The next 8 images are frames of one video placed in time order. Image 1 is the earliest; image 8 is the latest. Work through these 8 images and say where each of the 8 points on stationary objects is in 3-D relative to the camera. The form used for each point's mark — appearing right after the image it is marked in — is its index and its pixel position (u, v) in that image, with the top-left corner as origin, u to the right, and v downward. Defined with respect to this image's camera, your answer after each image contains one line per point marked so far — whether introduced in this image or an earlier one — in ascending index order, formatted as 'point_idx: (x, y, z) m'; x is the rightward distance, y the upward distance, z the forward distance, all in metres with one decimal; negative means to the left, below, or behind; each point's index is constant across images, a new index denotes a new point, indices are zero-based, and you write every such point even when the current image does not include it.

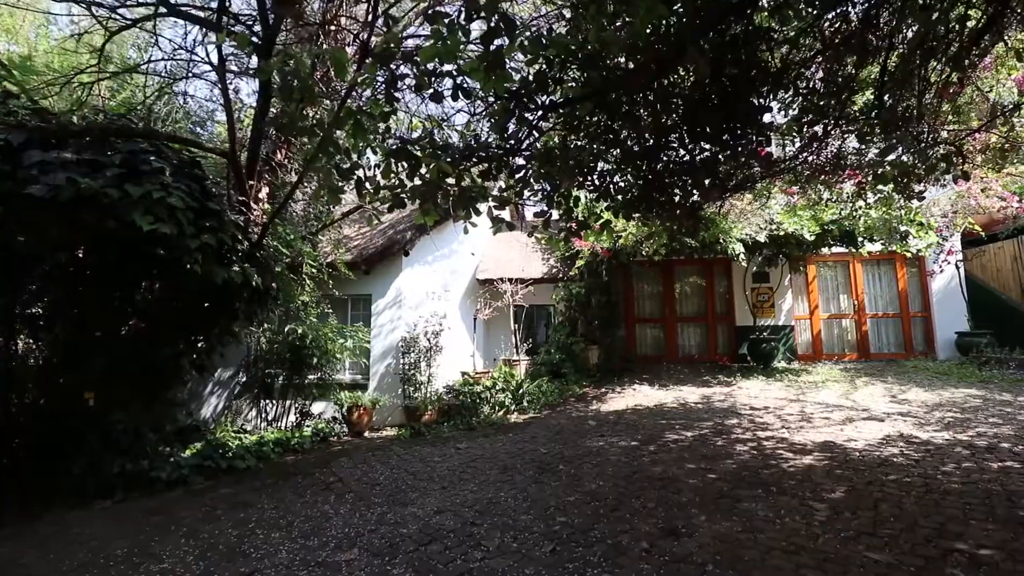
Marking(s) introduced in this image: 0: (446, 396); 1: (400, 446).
0: (-1.1, -1.9, +8.4) m
1: (-1.6, -2.3, +7.0) m
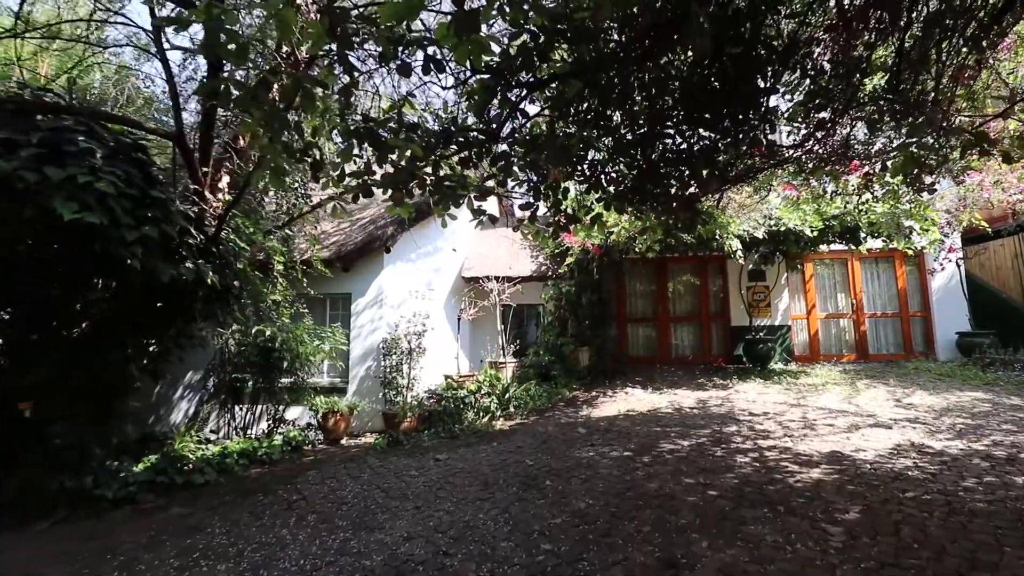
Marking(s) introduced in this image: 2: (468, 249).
0: (-1.4, -1.8, +7.9) m
1: (-1.8, -2.2, +6.5) m
2: (-1.1, +1.0, +12.1) m
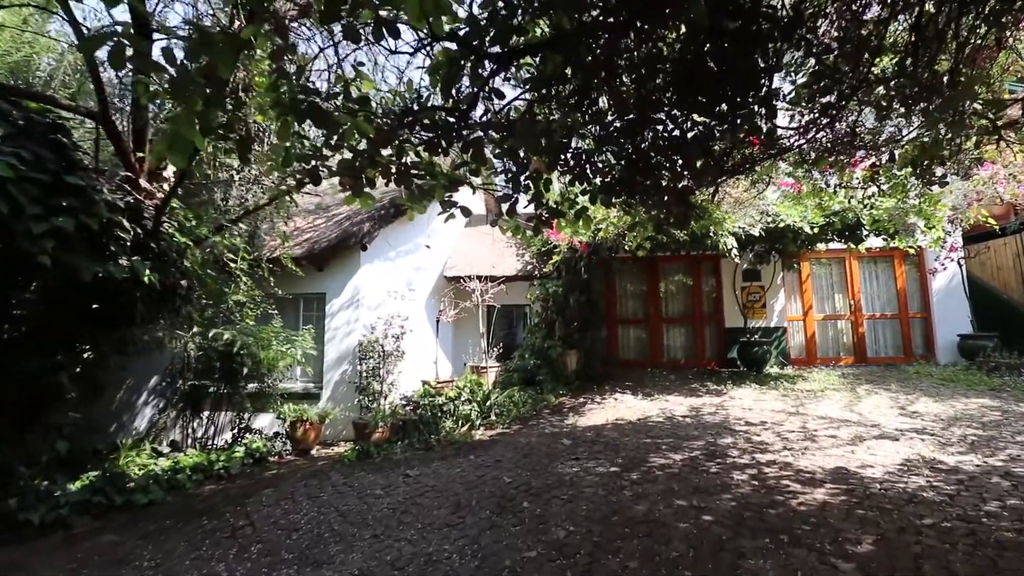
0: (-1.7, -1.8, +7.4) m
1: (-2.1, -2.2, +6.0) m
2: (-1.5, +1.0, +11.6) m
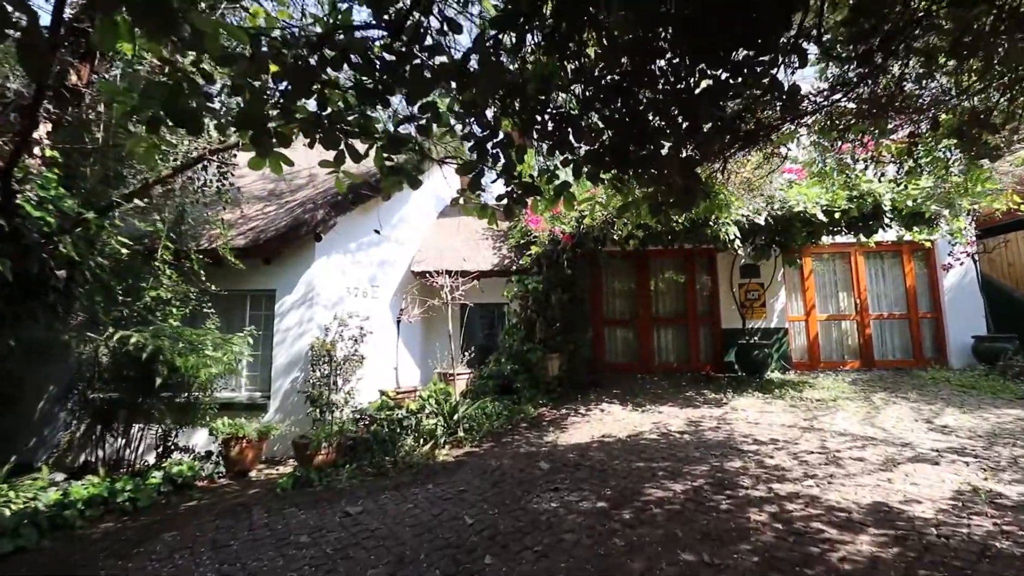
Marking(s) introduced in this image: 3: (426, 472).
0: (-2.0, -1.8, +6.3) m
1: (-2.5, -2.2, +4.9) m
2: (-1.9, +1.0, +10.5) m
3: (-1.0, -2.1, +5.6) m
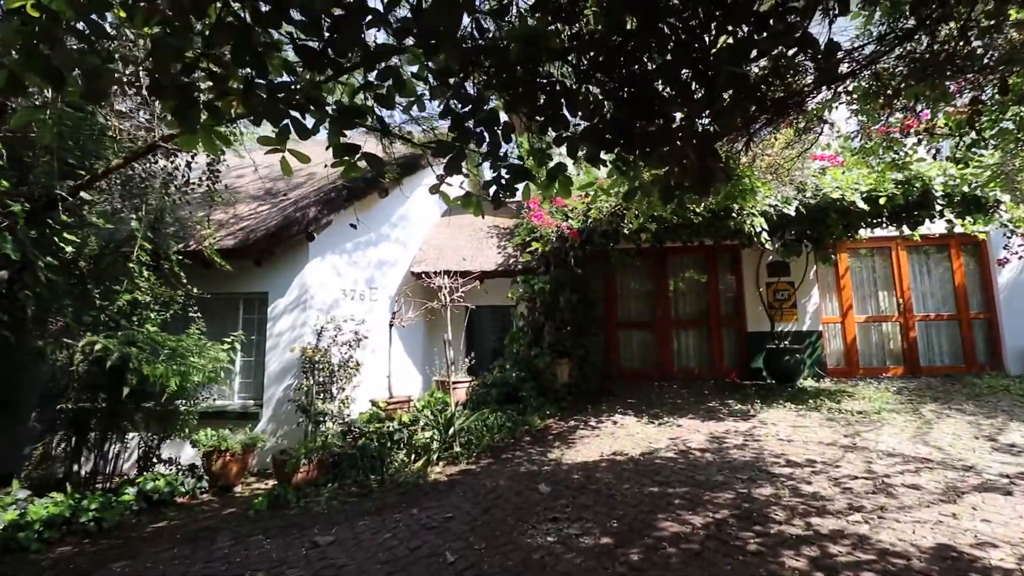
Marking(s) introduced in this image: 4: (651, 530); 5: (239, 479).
0: (-2.0, -1.8, +5.8) m
1: (-2.5, -2.2, +4.4) m
2: (-1.8, +1.0, +10.0) m
3: (-1.0, -2.1, +5.1) m
4: (+1.1, -1.9, +3.8) m
5: (-3.6, -2.5, +6.5) m
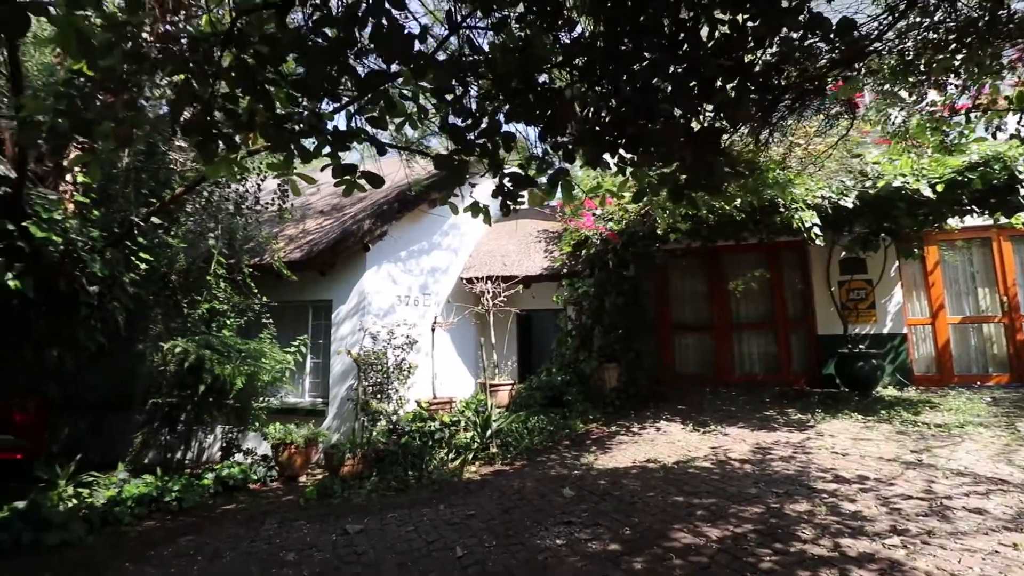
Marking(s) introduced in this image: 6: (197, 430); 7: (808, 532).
0: (-1.6, -1.9, +6.2) m
1: (-2.3, -2.3, +4.9) m
2: (-0.7, +0.9, +10.3) m
3: (-0.7, -2.2, +5.3) m
4: (+1.1, -1.9, +3.7) m
5: (-3.0, -2.6, +7.1) m
6: (-4.3, -2.0, +6.8) m
7: (+2.2, -1.8, +3.6) m
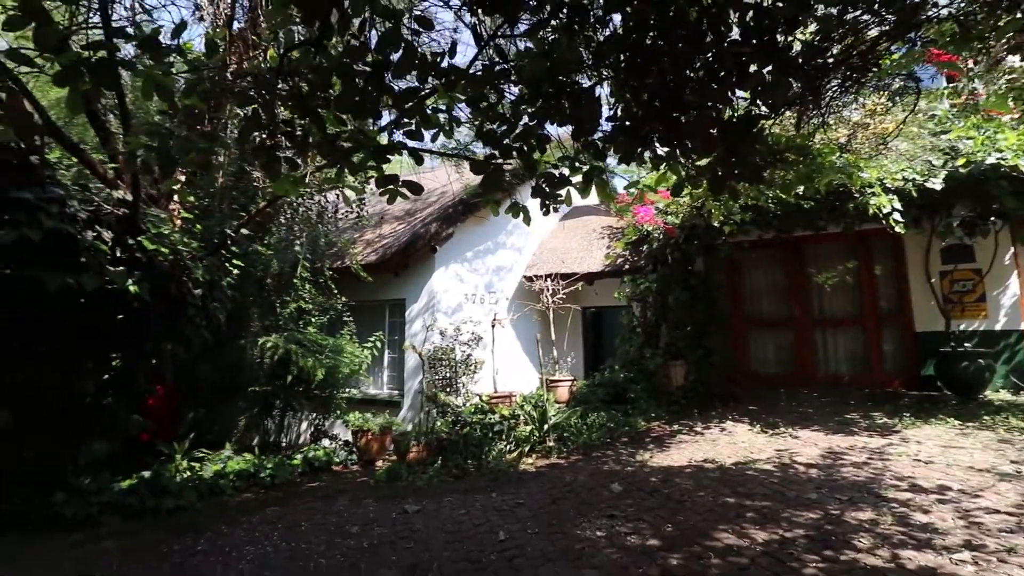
0: (-0.8, -1.9, +6.6) m
1: (-1.7, -2.3, +5.4) m
2: (+0.7, +0.9, +10.4) m
3: (-0.1, -2.2, +5.5) m
4: (+1.4, -1.9, +3.6) m
5: (-2.1, -2.6, +7.7) m
6: (-3.4, -2.0, +7.7) m
7: (+2.4, -1.7, +3.3) m
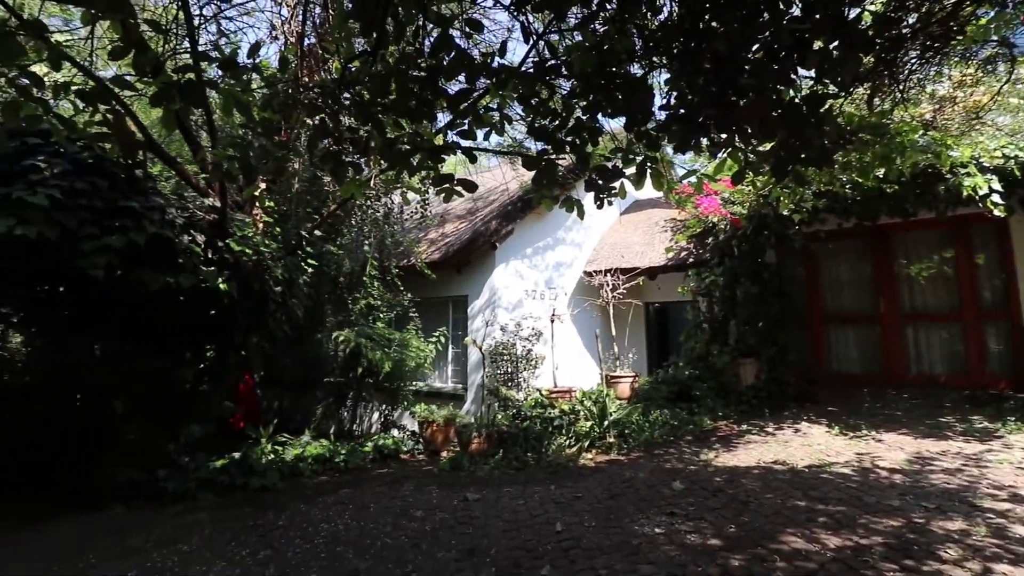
0: (0.0, -1.8, +6.7) m
1: (-1.1, -2.3, +5.7) m
2: (+2.0, +1.0, +10.3) m
3: (+0.6, -2.1, +5.6) m
4: (+1.8, -1.8, +3.5) m
5: (-1.1, -2.6, +8.0) m
6: (-2.5, -2.0, +8.1) m
7: (+2.8, -1.7, +3.1) m
